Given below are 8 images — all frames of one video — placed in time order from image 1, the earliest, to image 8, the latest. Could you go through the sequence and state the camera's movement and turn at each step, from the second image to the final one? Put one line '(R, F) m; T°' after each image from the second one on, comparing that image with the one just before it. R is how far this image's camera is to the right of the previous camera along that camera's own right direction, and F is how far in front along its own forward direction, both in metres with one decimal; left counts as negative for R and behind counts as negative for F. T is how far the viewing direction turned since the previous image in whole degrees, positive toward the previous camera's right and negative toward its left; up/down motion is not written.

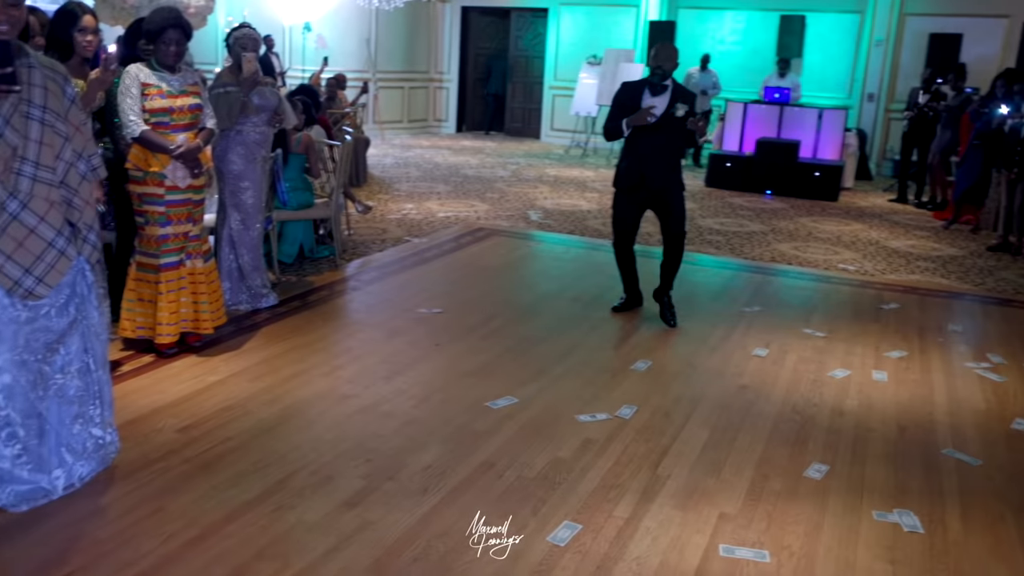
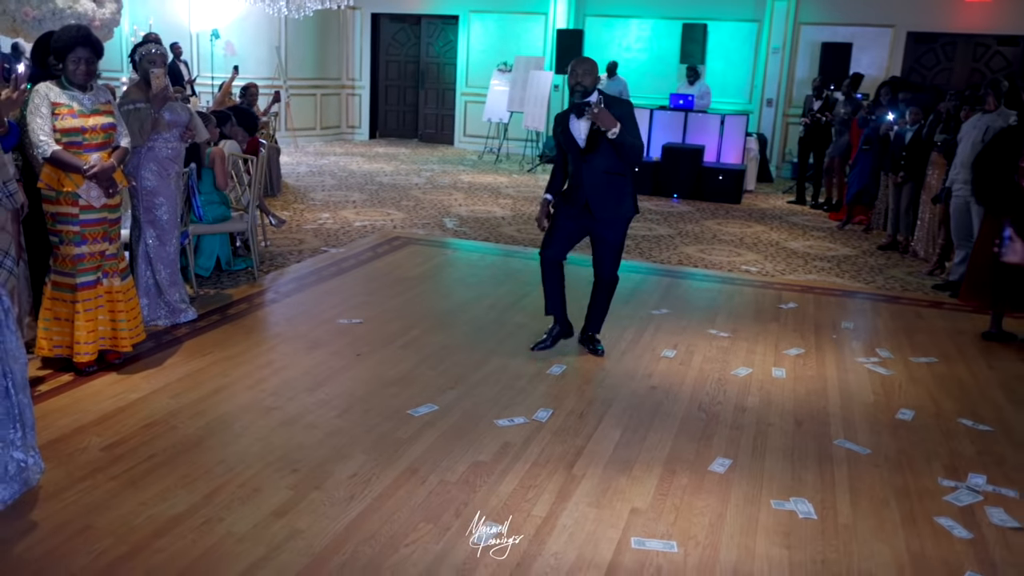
(0.0, -0.1) m; +5°
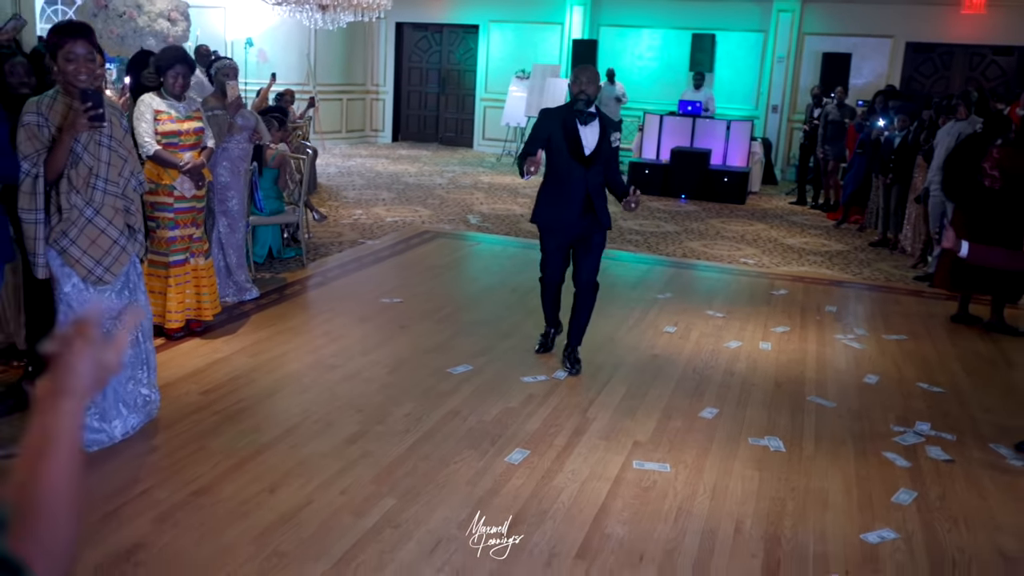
(-0.1, -0.7) m; -1°
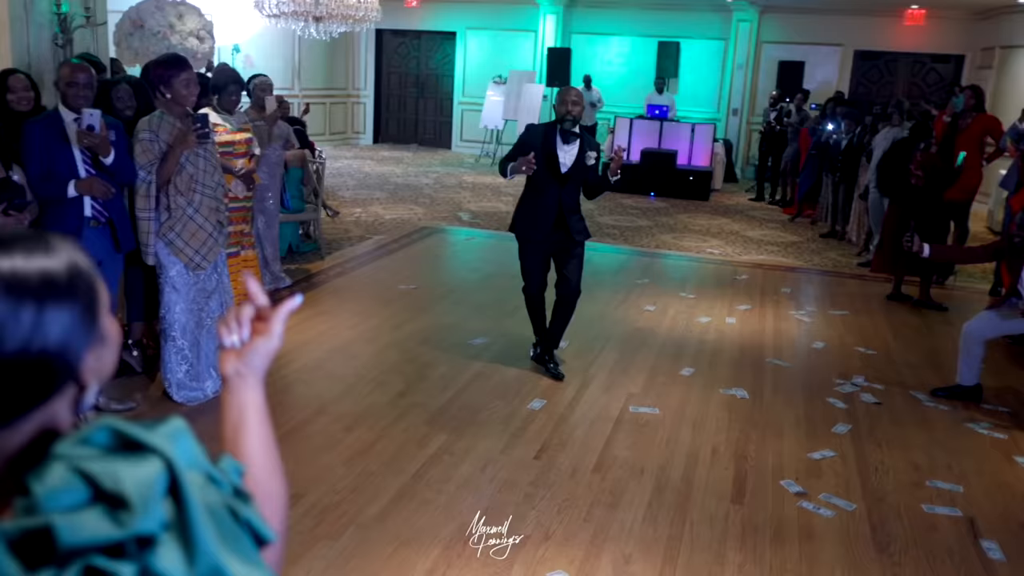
(-0.2, -0.8) m; +2°
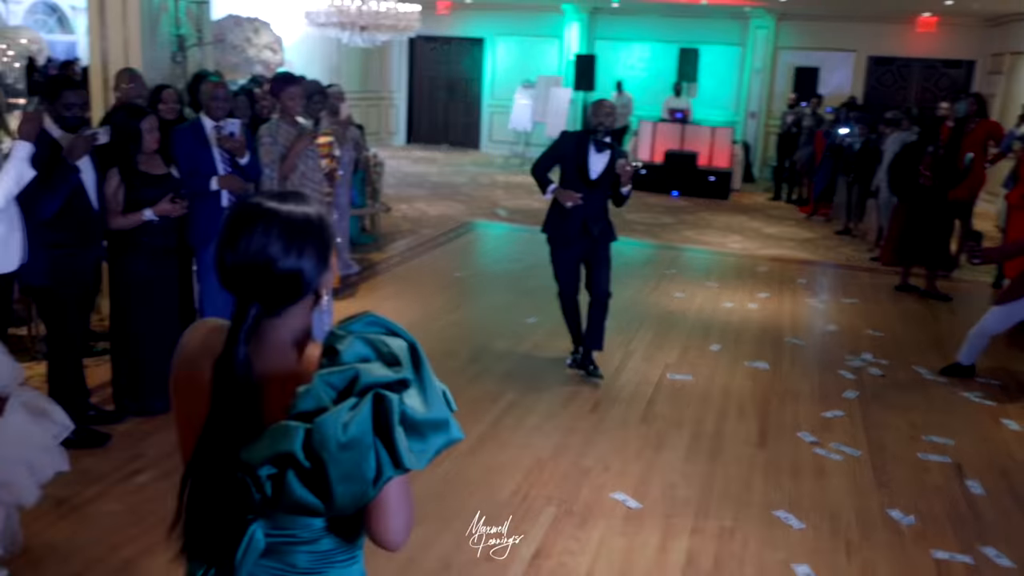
(-0.2, -0.7) m; -1°
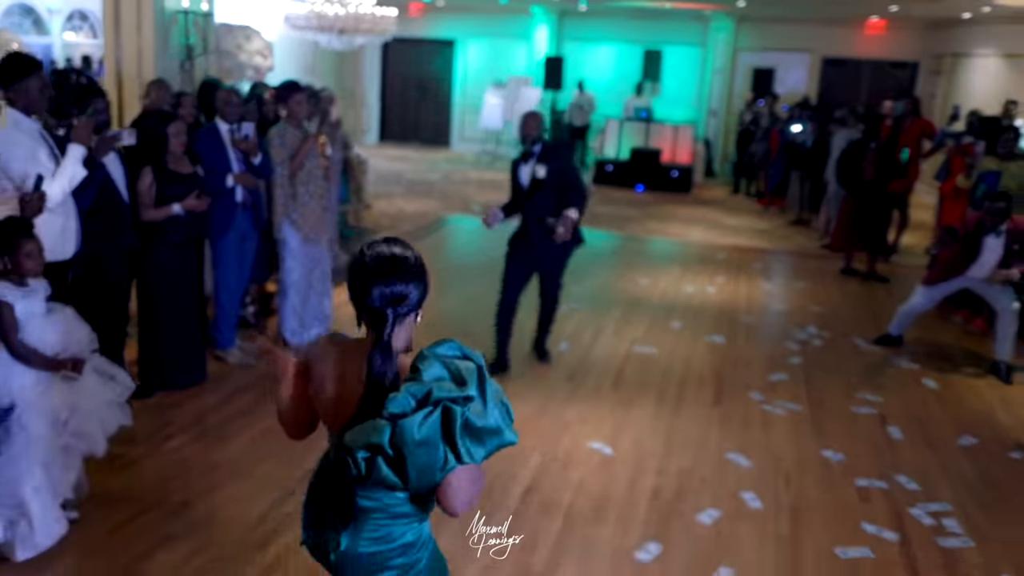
(-0.1, -0.6) m; +2°
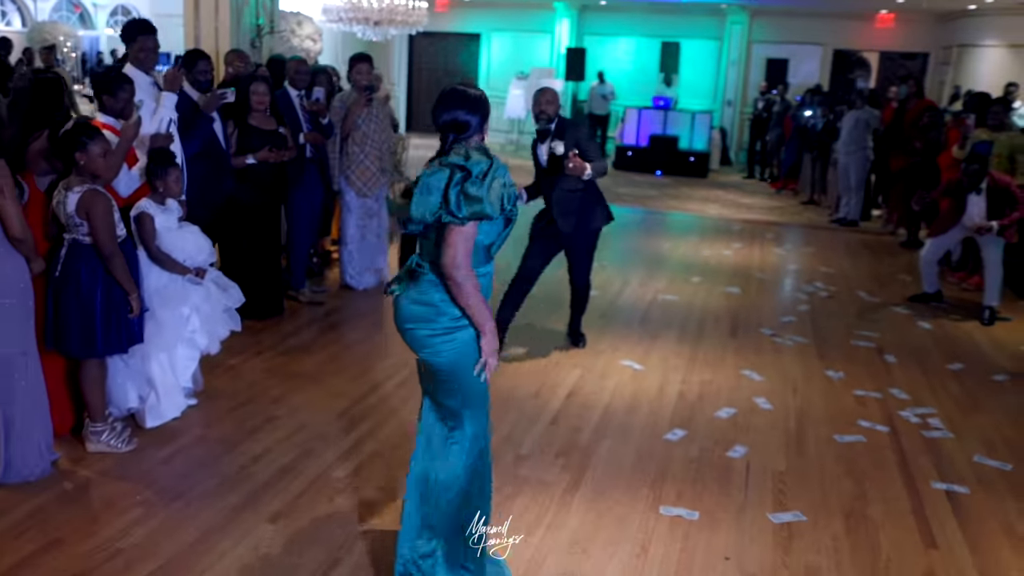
(-0.1, -0.6) m; -1°
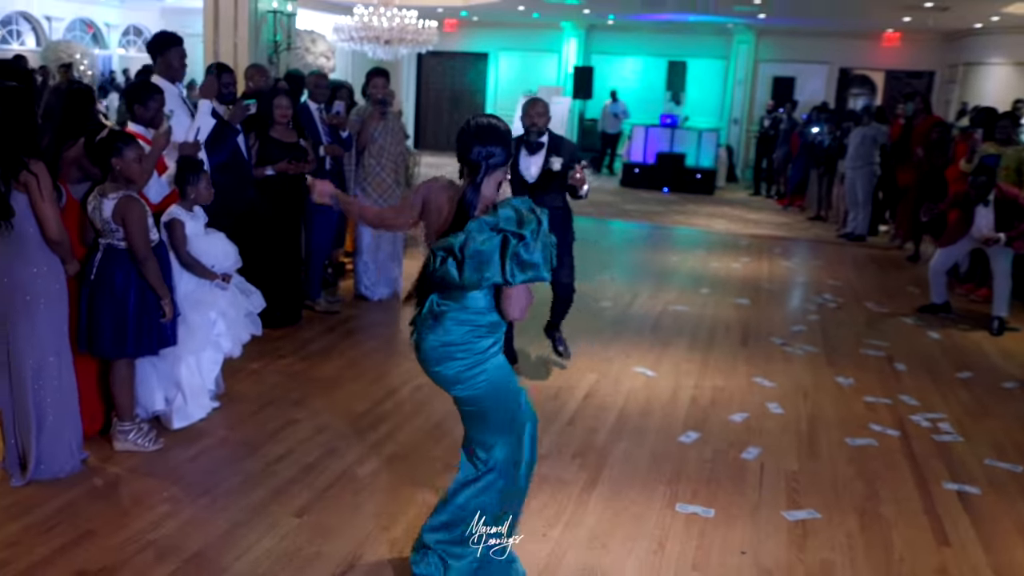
(0.0, -0.1) m; 0°
